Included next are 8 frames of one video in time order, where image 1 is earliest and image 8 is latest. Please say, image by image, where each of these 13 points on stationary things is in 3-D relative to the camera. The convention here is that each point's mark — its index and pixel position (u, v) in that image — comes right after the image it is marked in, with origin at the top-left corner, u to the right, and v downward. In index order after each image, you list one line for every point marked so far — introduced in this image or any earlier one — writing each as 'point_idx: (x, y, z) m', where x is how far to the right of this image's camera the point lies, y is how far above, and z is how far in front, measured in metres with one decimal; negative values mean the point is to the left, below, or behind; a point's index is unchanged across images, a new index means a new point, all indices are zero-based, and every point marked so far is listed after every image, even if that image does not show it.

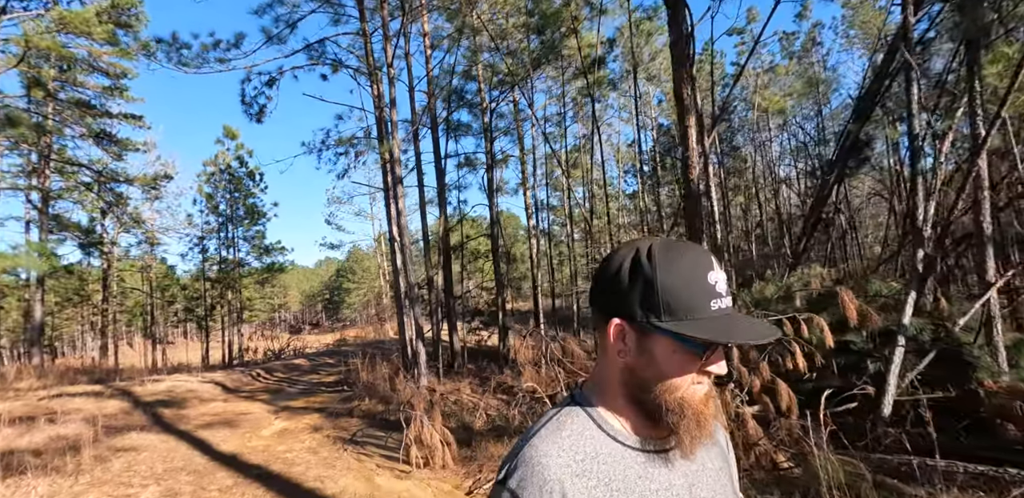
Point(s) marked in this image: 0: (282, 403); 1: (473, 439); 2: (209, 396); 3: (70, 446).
0: (-4.7, -3.1, +11.4) m
1: (-0.4, -2.0, +5.9) m
2: (-7.1, -3.4, +13.0) m
3: (-5.7, -2.5, +7.2) m
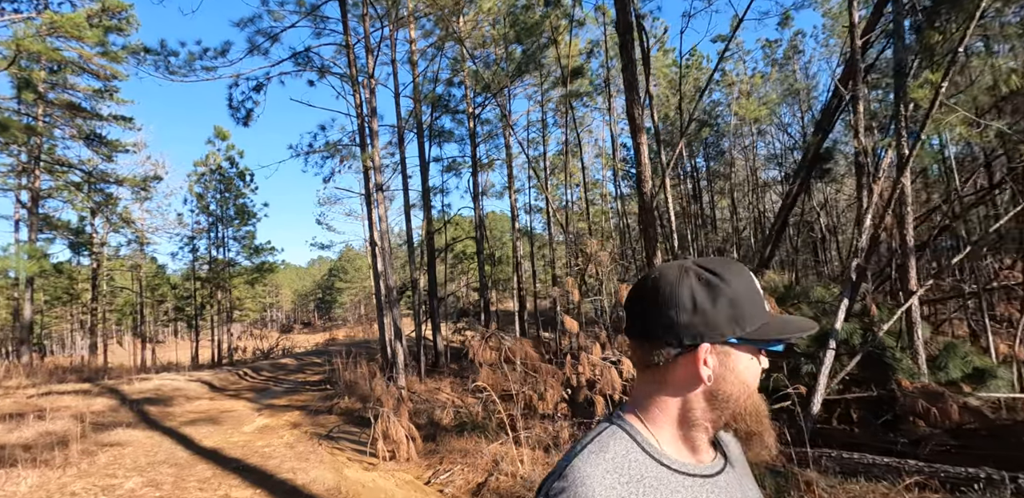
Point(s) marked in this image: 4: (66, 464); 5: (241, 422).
0: (-5.2, -3.2, +11.7) m
1: (-0.8, -2.1, +6.3) m
2: (-7.6, -3.4, +13.3) m
3: (-6.1, -2.6, +7.5) m
4: (-5.1, -2.4, +6.4) m
5: (-4.5, -2.8, +9.2) m
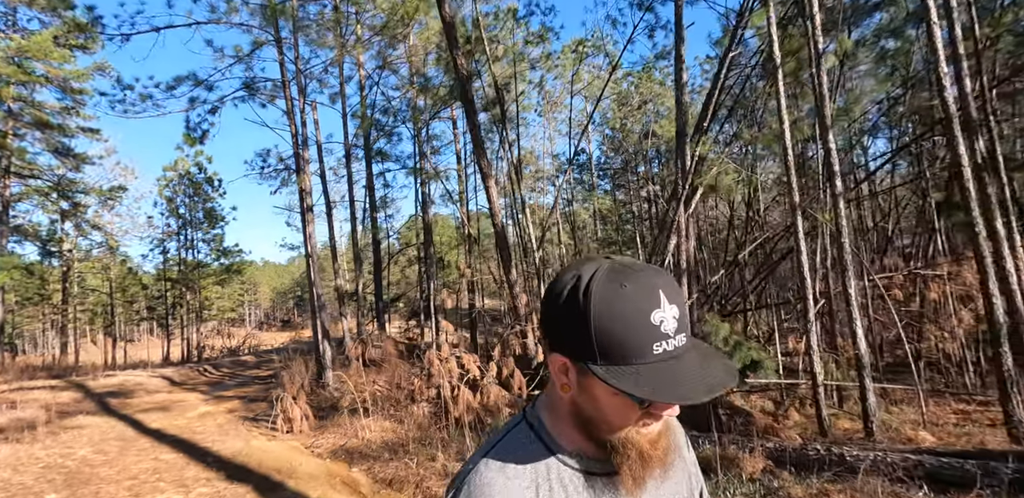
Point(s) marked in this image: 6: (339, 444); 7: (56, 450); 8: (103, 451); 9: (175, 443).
0: (-7.1, -3.4, +13.3) m
1: (-2.6, -2.4, +8.0) m
2: (-9.6, -3.7, +14.9) m
3: (-7.9, -2.9, +9.1) m
4: (-6.9, -2.7, +8.0) m
5: (-6.4, -3.1, +10.8) m
6: (-2.0, -2.3, +6.6) m
7: (-6.0, -2.6, +7.3) m
8: (-5.3, -2.6, +7.2) m
9: (-4.6, -2.6, +7.5) m
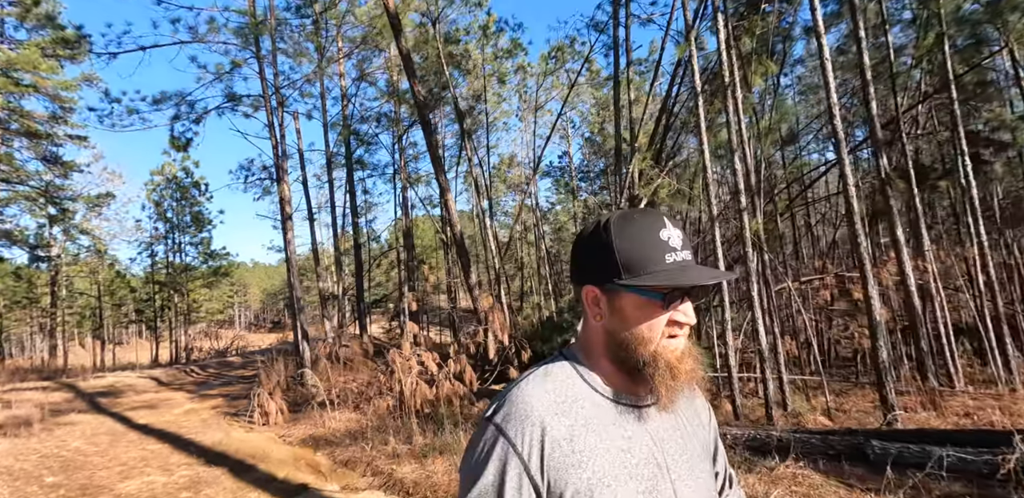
0: (-7.9, -3.6, +14.0) m
1: (-3.3, -2.5, +8.8) m
2: (-10.3, -3.9, +15.5) m
3: (-8.6, -3.0, +9.8) m
4: (-7.5, -2.9, +8.7) m
5: (-7.1, -3.3, +11.5) m
6: (-2.7, -2.4, +7.3) m
7: (-6.6, -2.8, +8.0) m
8: (-5.9, -2.8, +7.9) m
9: (-5.2, -2.8, +8.2) m
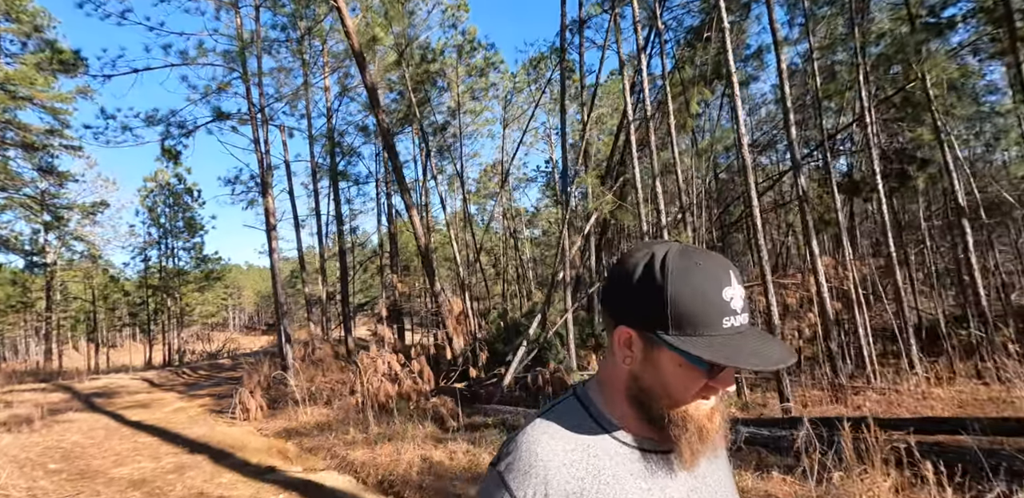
0: (-8.6, -3.8, +14.9) m
1: (-4.0, -2.7, +9.7) m
2: (-11.1, -4.1, +16.3) m
3: (-9.3, -3.3, +10.6) m
4: (-8.2, -3.1, +9.5) m
5: (-7.8, -3.5, +12.4) m
6: (-3.4, -2.6, +8.2) m
7: (-7.3, -3.0, +8.9) m
8: (-6.7, -3.0, +8.8) m
9: (-5.9, -3.0, +9.1) m
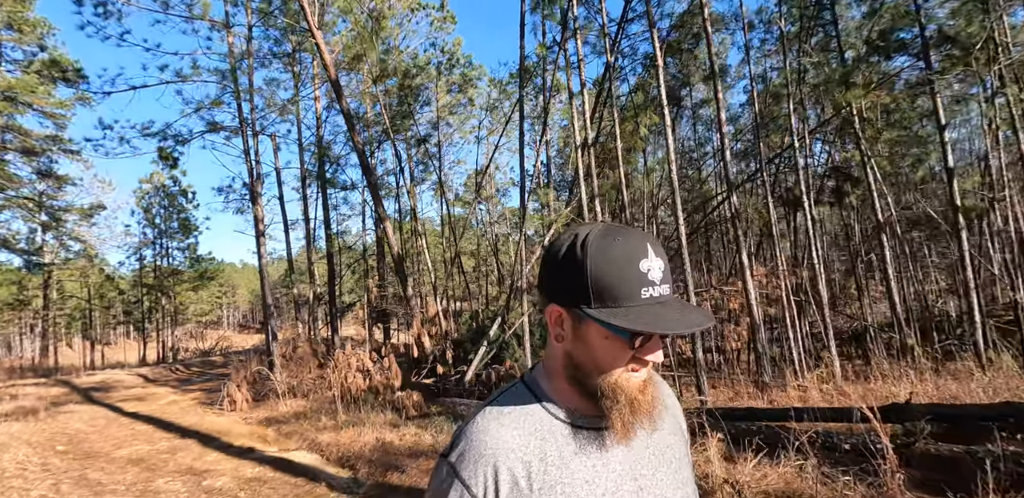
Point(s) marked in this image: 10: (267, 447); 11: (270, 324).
0: (-9.4, -3.9, +15.8) m
1: (-4.7, -2.9, +10.7) m
2: (-11.9, -4.2, +17.3) m
3: (-10.1, -3.4, +11.6) m
4: (-9.0, -3.2, +10.5) m
5: (-8.6, -3.6, +13.4) m
6: (-4.1, -2.8, +9.2) m
7: (-8.1, -3.1, +9.8) m
8: (-7.4, -3.1, +9.7) m
9: (-6.7, -3.1, +10.1) m
10: (-3.2, -2.6, +7.1) m
11: (-6.4, -2.0, +14.7) m
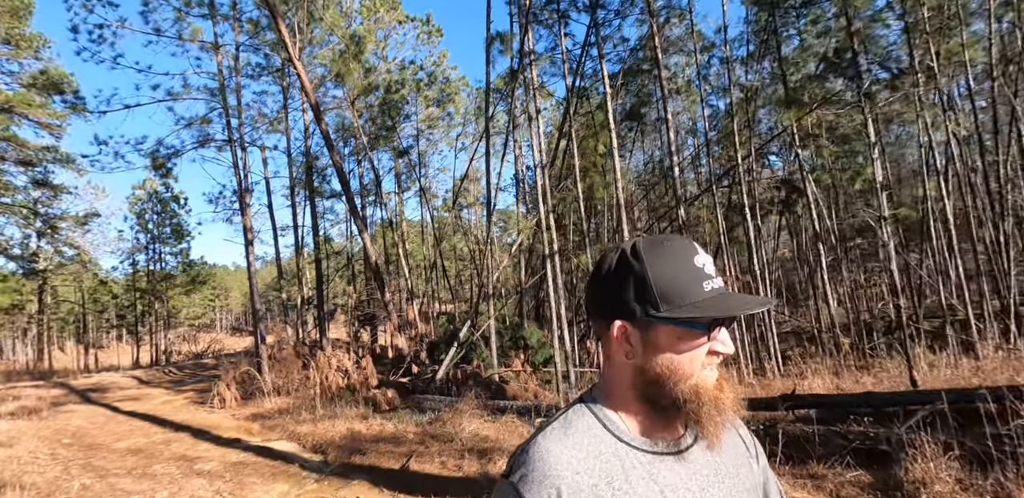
0: (-10.1, -4.2, +16.7) m
1: (-5.3, -3.1, +11.5) m
2: (-12.6, -4.4, +18.1) m
3: (-10.7, -3.6, +12.4) m
4: (-9.6, -3.4, +11.3) m
5: (-9.2, -3.8, +14.2) m
6: (-4.7, -3.0, +10.1) m
7: (-8.7, -3.3, +10.7) m
8: (-8.0, -3.3, +10.6) m
9: (-7.3, -3.3, +10.9) m
10: (-3.8, -2.7, +8.0) m
11: (-7.1, -2.2, +15.6) m
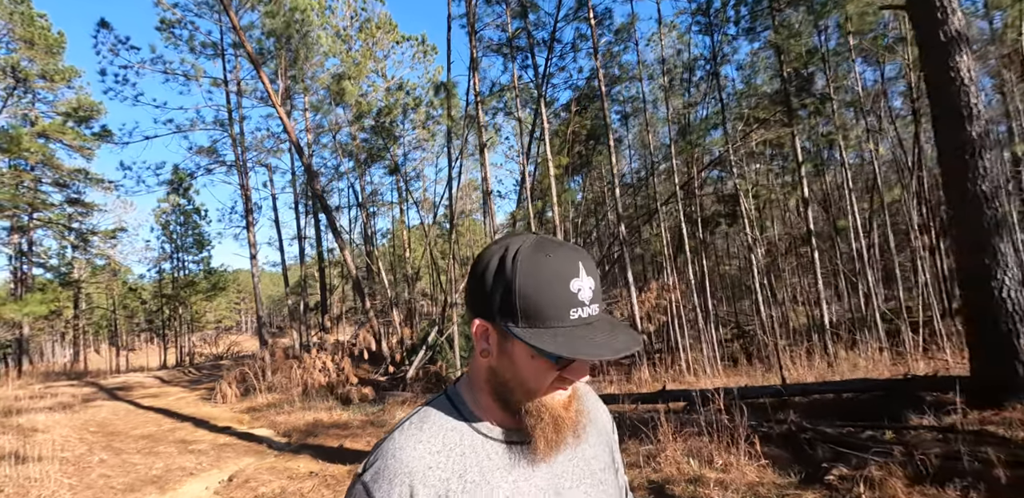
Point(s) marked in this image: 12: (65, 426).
0: (-10.7, -4.6, +18.6) m
1: (-6.2, -3.4, +13.3) m
2: (-13.2, -4.9, +20.1) m
3: (-11.5, -4.0, +14.4) m
4: (-10.5, -3.9, +13.2) m
5: (-10.0, -4.3, +16.1) m
6: (-5.6, -3.3, +11.8) m
7: (-9.6, -3.8, +12.6) m
8: (-8.9, -3.7, +12.5) m
9: (-8.2, -3.7, +12.7) m
10: (-4.8, -3.1, +9.7) m
11: (-7.8, -2.6, +17.4) m
12: (-8.6, -3.4, +10.6) m
